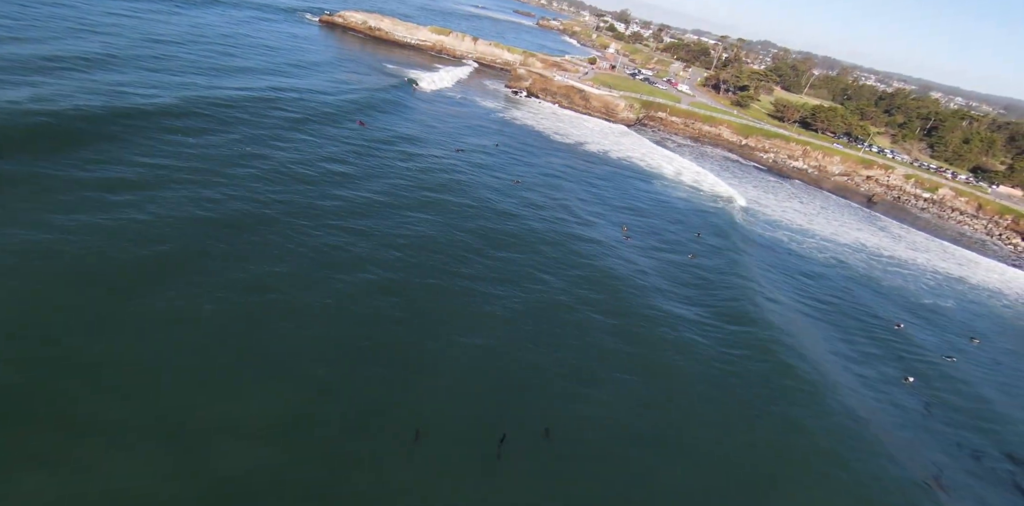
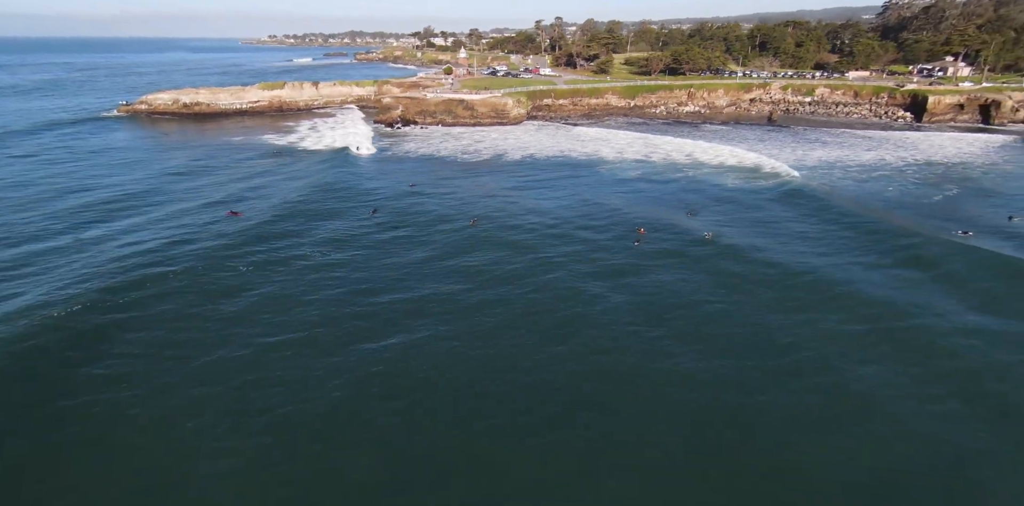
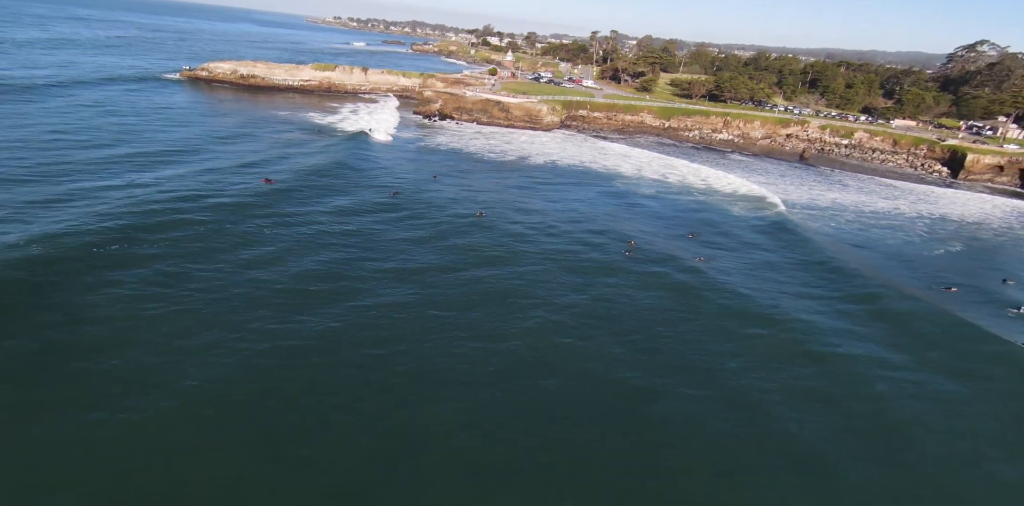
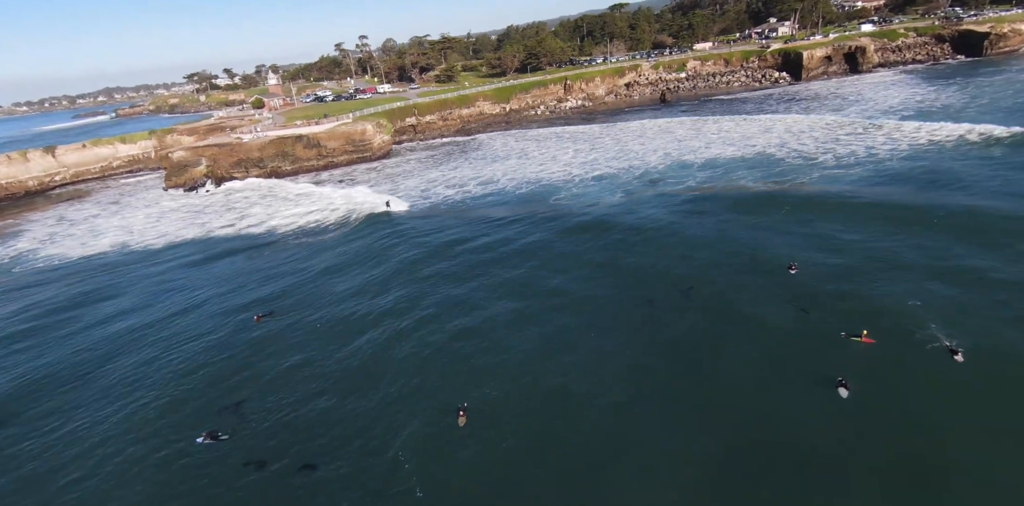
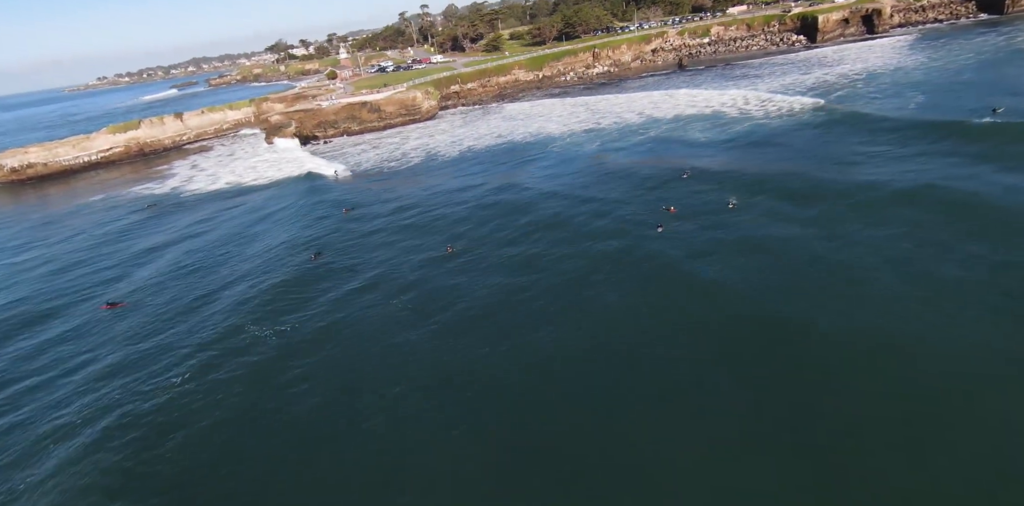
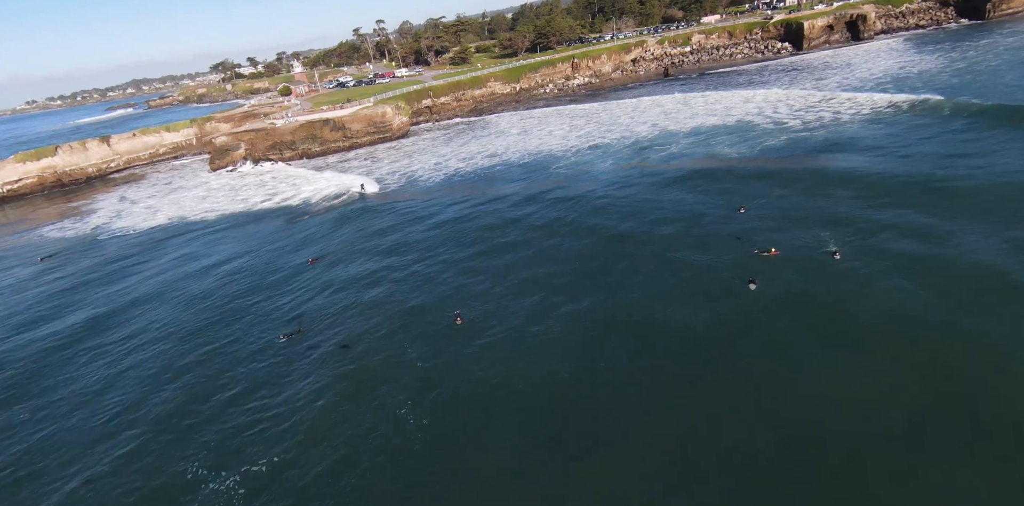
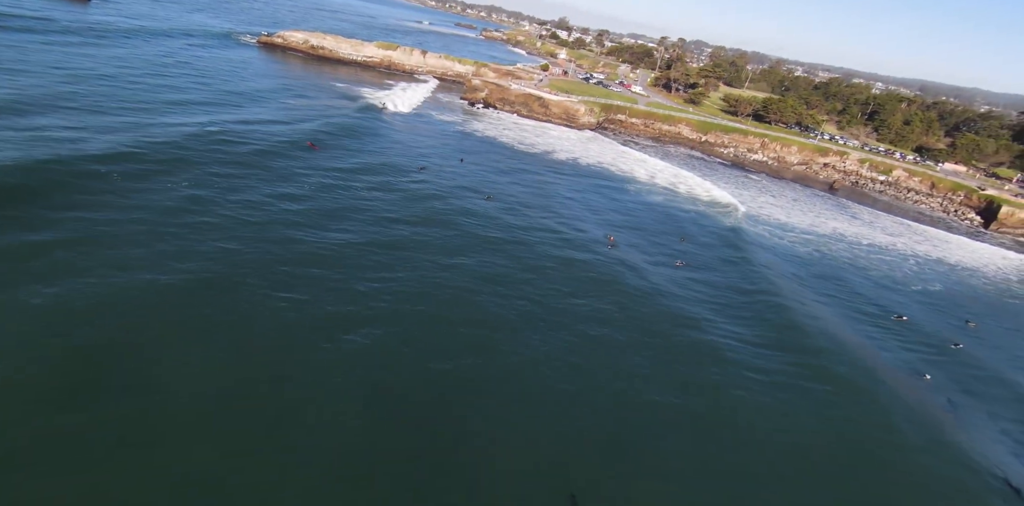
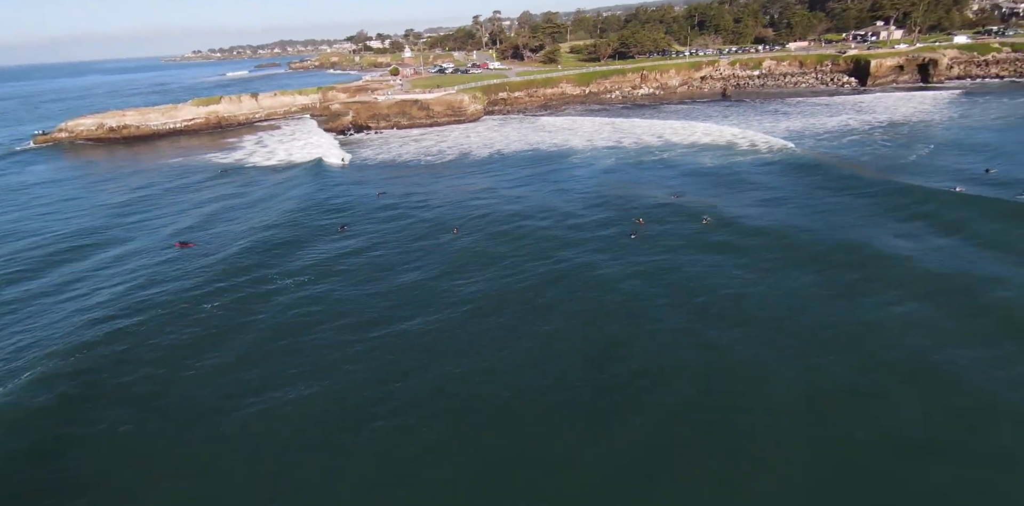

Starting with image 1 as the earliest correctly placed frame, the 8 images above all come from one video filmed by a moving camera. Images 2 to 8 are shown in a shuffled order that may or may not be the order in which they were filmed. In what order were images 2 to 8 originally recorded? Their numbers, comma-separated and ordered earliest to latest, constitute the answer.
7, 3, 2, 8, 5, 6, 4
